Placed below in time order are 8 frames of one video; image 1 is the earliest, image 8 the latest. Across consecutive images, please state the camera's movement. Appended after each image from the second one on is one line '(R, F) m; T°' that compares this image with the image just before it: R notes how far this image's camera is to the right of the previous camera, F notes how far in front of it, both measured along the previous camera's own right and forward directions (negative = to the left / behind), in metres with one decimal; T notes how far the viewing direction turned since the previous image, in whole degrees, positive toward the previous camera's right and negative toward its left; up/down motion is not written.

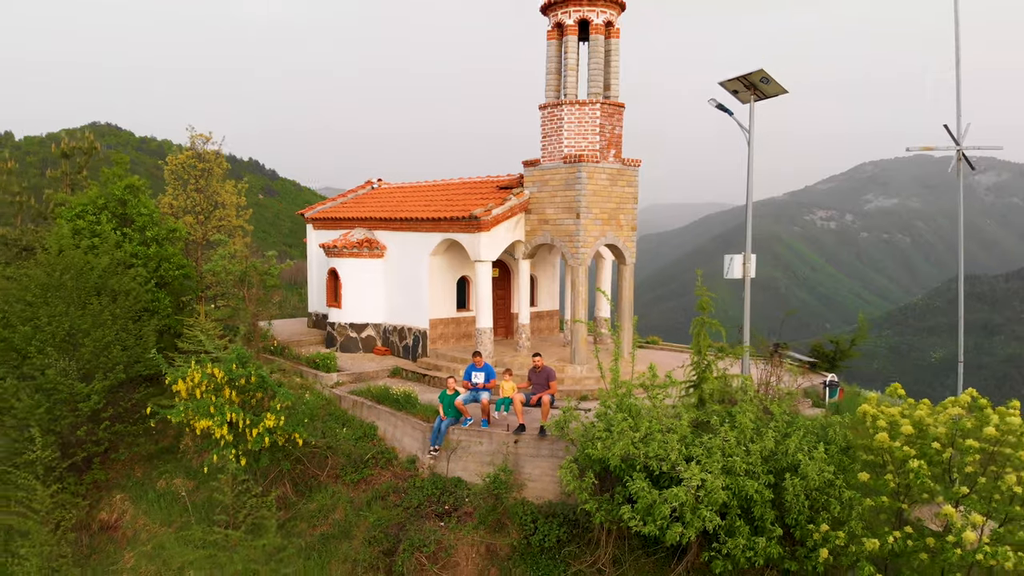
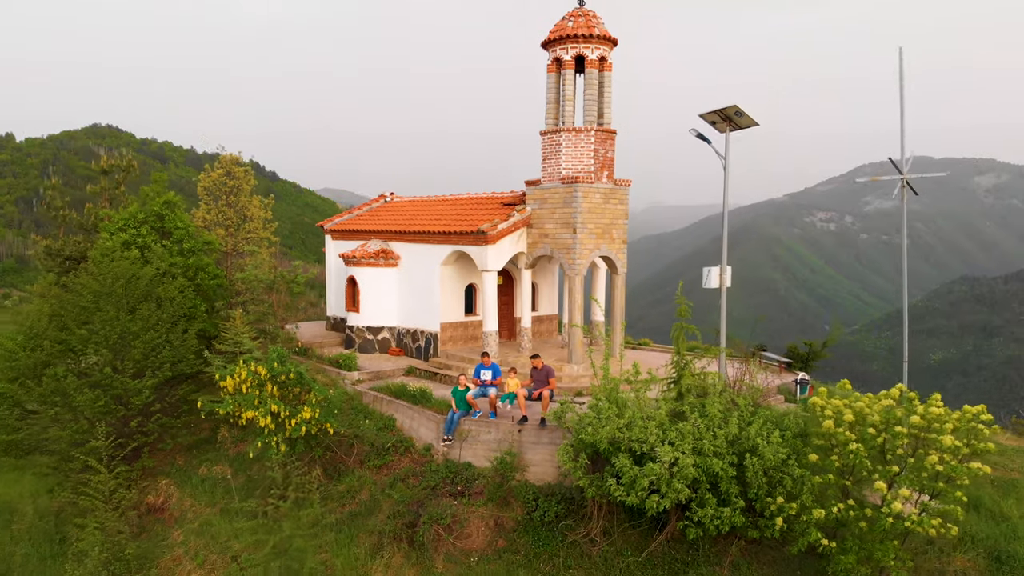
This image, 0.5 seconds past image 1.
(-0.1, -1.0) m; 0°
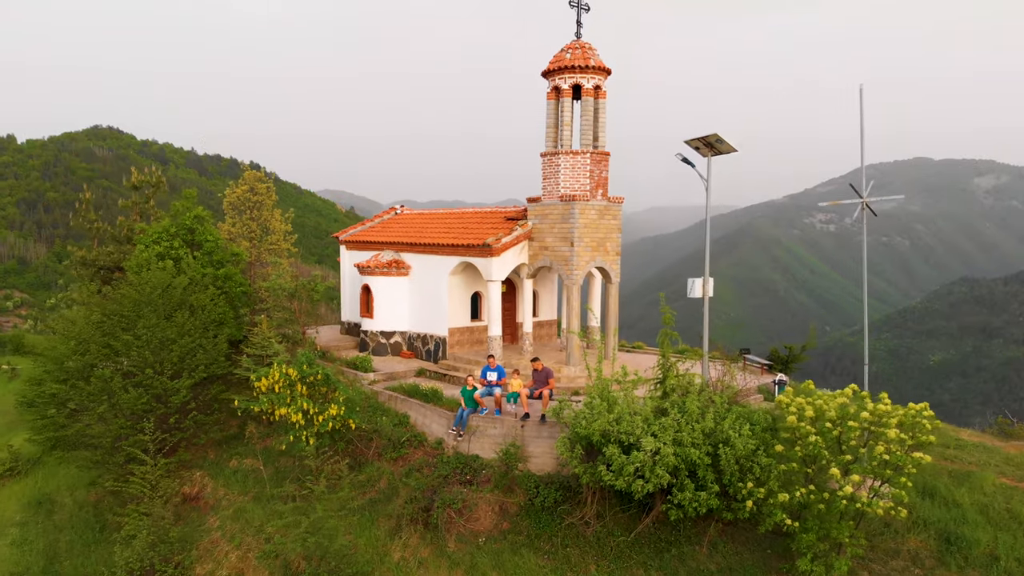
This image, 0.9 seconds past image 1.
(-0.1, -0.9) m; 0°
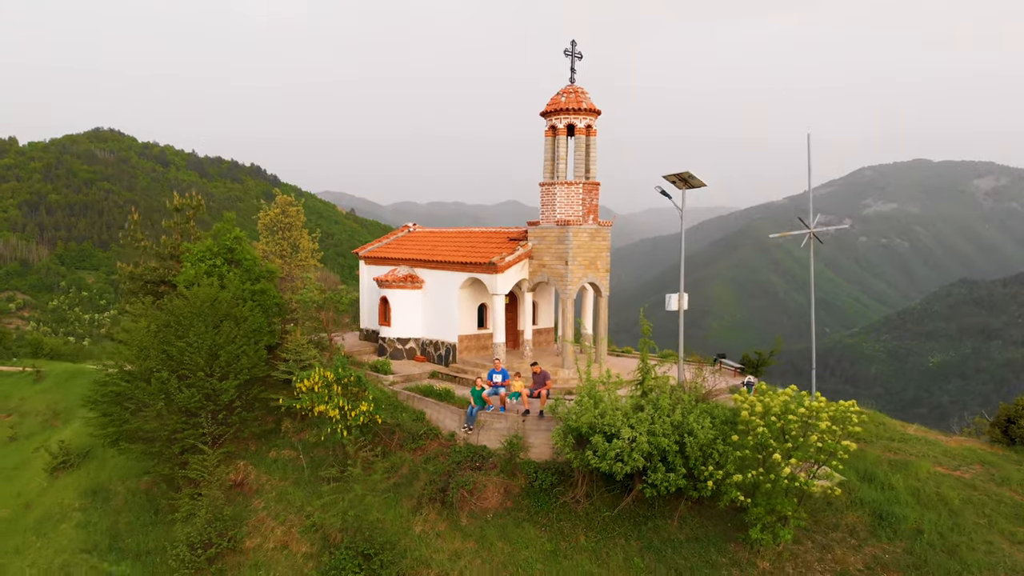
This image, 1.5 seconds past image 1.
(-0.1, -1.5) m; 0°
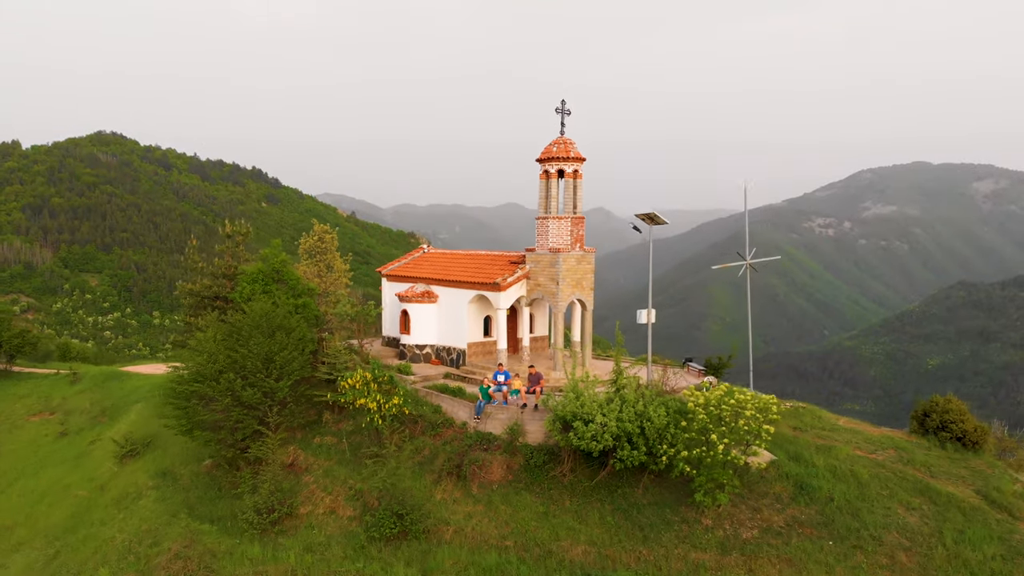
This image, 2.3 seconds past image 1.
(0.0, -2.5) m; 0°
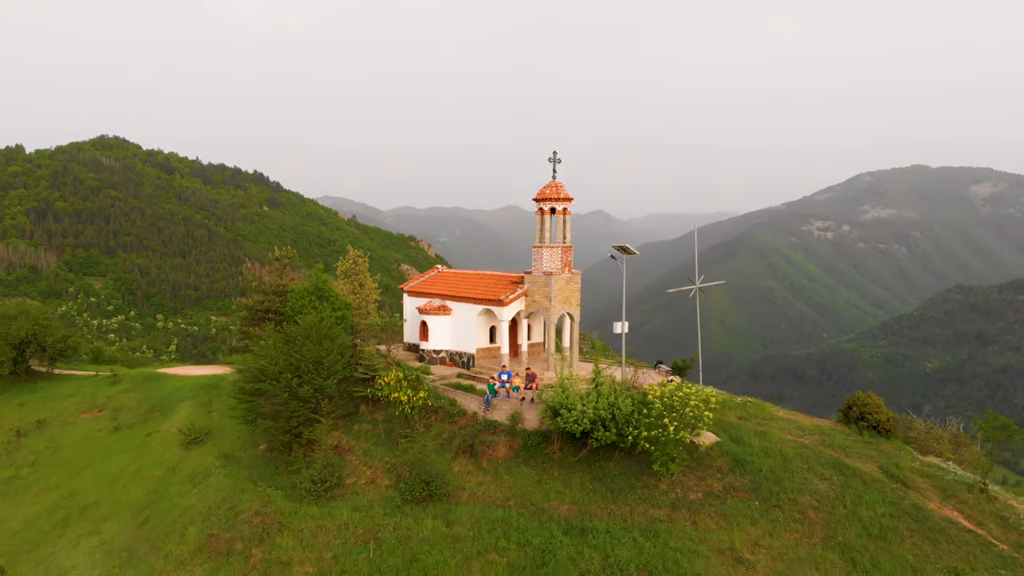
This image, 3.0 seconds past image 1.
(0.0, -3.3) m; 0°
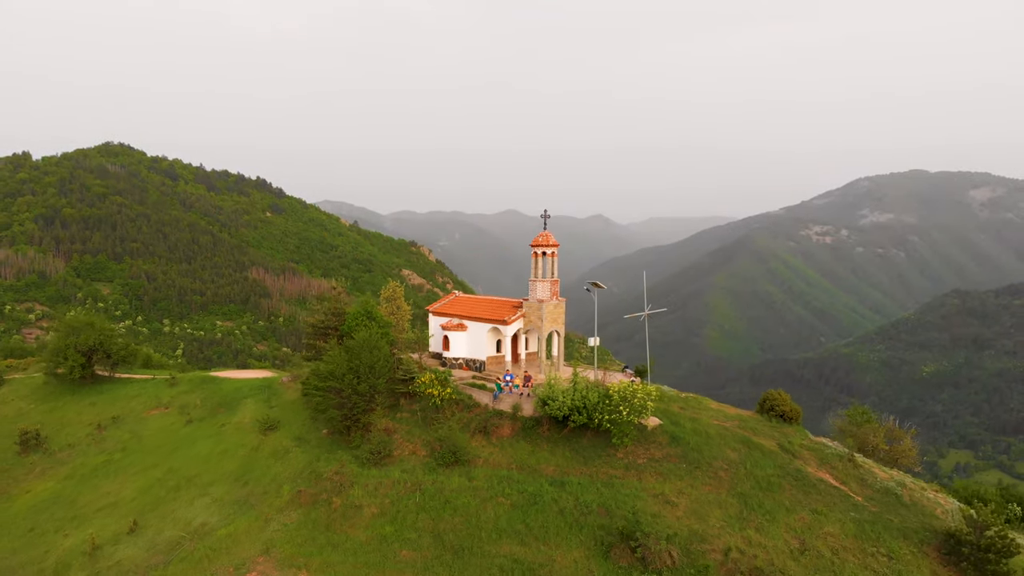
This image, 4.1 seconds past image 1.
(-0.1, -6.0) m; 0°
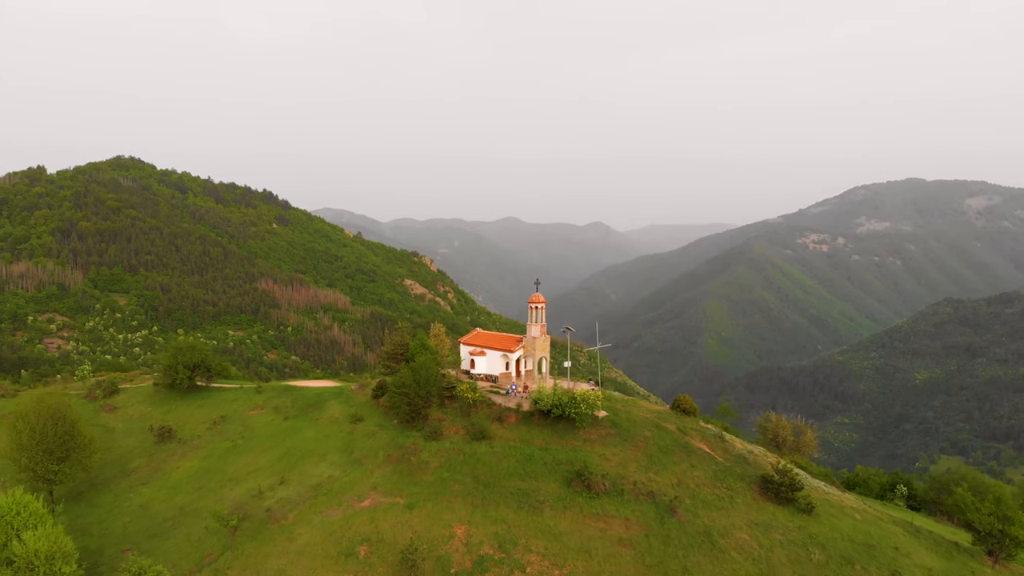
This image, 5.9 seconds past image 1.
(-0.3, -13.9) m; 0°
